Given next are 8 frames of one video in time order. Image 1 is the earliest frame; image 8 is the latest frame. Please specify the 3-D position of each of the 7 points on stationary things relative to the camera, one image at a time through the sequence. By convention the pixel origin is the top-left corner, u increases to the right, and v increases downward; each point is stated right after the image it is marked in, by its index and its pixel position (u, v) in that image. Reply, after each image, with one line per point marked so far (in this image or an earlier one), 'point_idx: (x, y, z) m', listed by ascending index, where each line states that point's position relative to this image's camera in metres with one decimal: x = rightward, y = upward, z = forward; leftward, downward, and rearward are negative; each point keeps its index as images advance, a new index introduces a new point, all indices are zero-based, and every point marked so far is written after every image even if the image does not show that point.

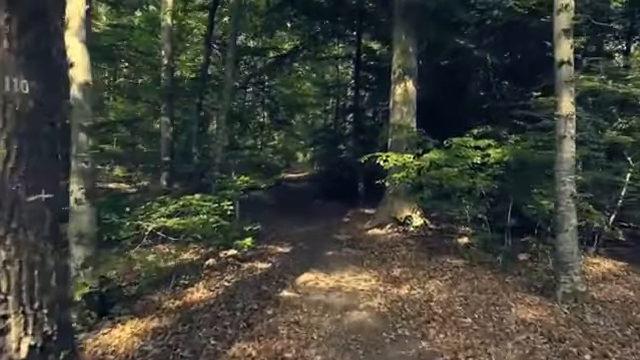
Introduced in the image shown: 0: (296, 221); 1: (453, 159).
0: (-0.3, -0.6, +13.3) m
1: (+1.2, +0.2, +8.4) m
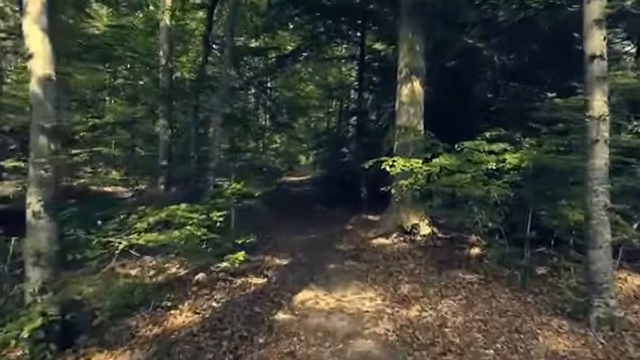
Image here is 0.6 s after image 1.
0: (-0.3, -0.7, +12.6) m
1: (+1.2, +0.1, +7.7) m
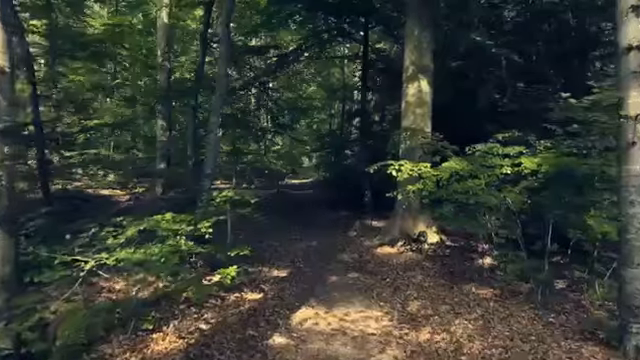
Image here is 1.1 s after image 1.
0: (-0.3, -0.7, +12.0) m
1: (+1.2, +0.1, +7.1) m
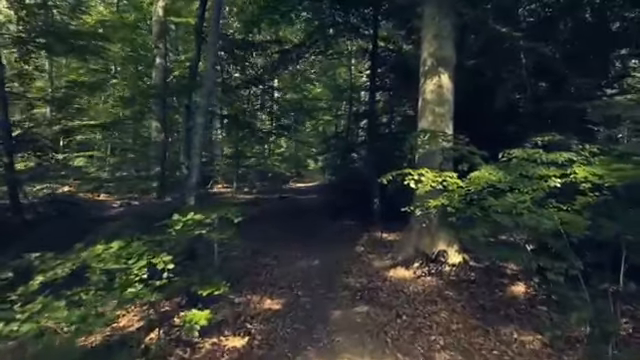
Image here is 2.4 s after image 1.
0: (-0.2, -0.8, +10.7) m
1: (+1.2, 0.0, +5.7) m
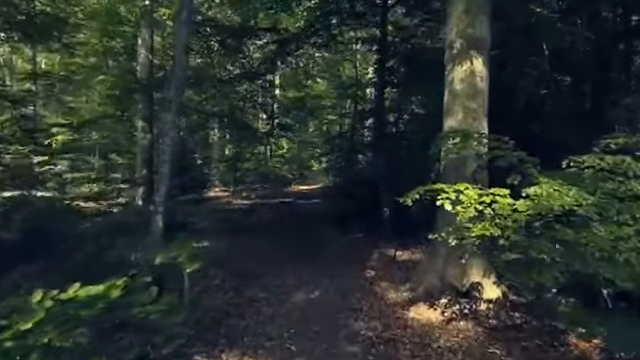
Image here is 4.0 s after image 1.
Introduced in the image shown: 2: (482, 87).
0: (-0.2, -0.9, +8.9) m
1: (+1.2, -0.1, +3.9) m
2: (+1.2, +0.7, +6.8) m
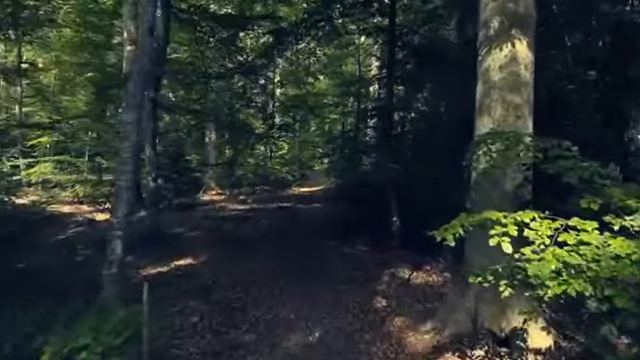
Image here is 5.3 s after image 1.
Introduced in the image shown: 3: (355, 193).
0: (-0.2, -1.0, +7.4) m
1: (+1.2, -0.2, +2.5) m
2: (+1.2, +0.6, +5.4) m
3: (+0.5, -0.2, +12.7) m
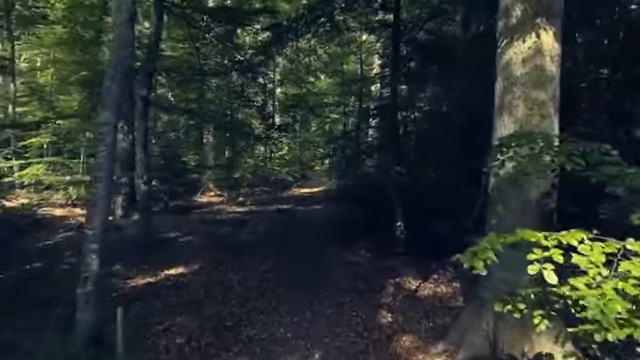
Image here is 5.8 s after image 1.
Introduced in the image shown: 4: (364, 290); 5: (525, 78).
0: (-0.2, -1.0, +6.8) m
1: (+1.2, -0.2, +1.9) m
2: (+1.2, +0.6, +4.8) m
3: (+0.5, -0.2, +12.1) m
4: (+0.4, -1.0, +8.0) m
5: (+1.1, +0.5, +4.7) m
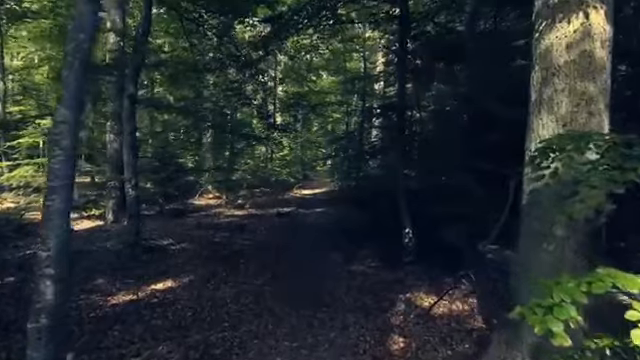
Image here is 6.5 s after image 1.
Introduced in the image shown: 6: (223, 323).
0: (-0.2, -1.1, +6.0) m
1: (+1.2, -0.3, +1.0) m
2: (+1.2, +0.5, +4.0) m
3: (+0.5, -0.3, +11.3) m
4: (+0.4, -1.0, +7.2) m
5: (+1.1, +0.5, +3.9) m
6: (-0.7, -1.0, +6.5) m
